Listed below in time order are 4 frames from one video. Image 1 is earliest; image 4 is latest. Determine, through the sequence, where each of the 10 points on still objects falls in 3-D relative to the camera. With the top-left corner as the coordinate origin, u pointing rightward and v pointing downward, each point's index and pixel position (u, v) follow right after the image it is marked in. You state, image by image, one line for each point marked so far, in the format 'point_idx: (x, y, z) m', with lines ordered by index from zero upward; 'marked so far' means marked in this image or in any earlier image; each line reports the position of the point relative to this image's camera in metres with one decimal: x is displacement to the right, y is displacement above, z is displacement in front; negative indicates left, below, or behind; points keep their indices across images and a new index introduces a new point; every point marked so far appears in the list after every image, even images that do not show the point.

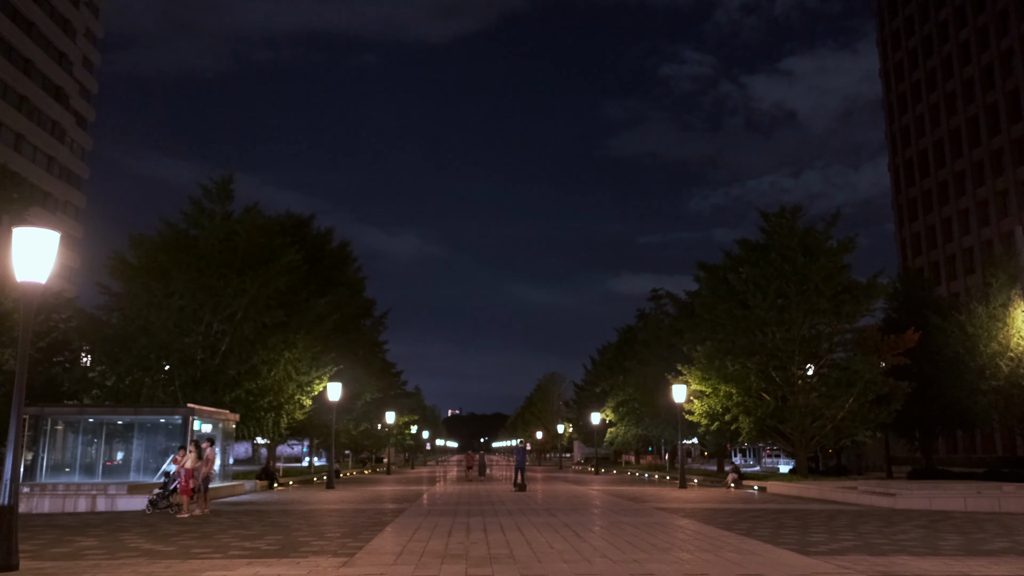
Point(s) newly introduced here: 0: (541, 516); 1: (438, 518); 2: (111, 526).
0: (+0.6, -4.9, +19.3) m
1: (-1.5, -4.6, +18.0) m
2: (-7.6, -4.5, +16.8) m
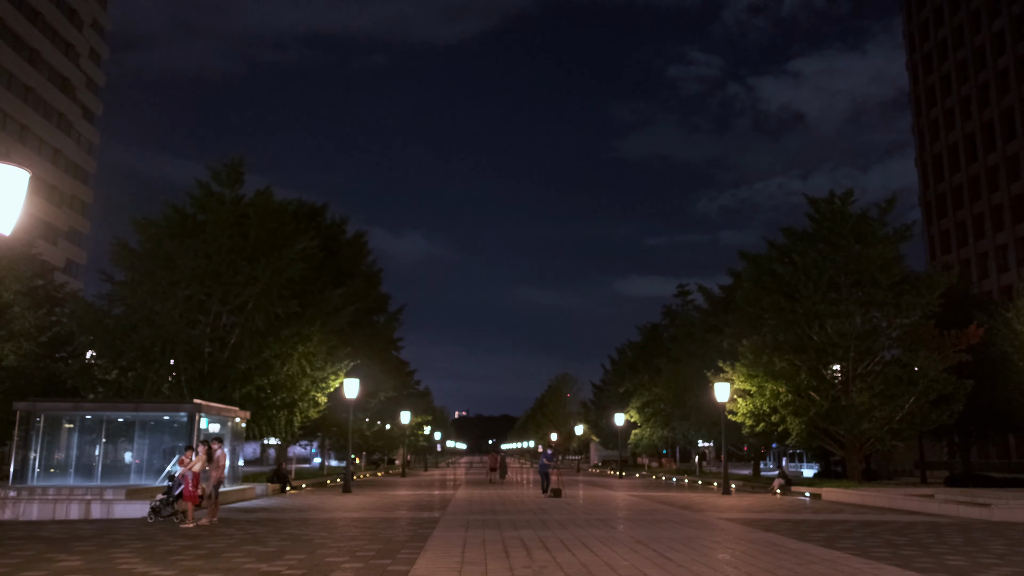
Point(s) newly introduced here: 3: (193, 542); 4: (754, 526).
0: (+1.6, -4.5, +16.8) m
1: (-0.5, -4.2, +15.5) m
2: (-6.6, -4.0, +14.3) m
3: (-5.1, -4.0, +14.2) m
4: (+4.8, -4.7, +17.6) m
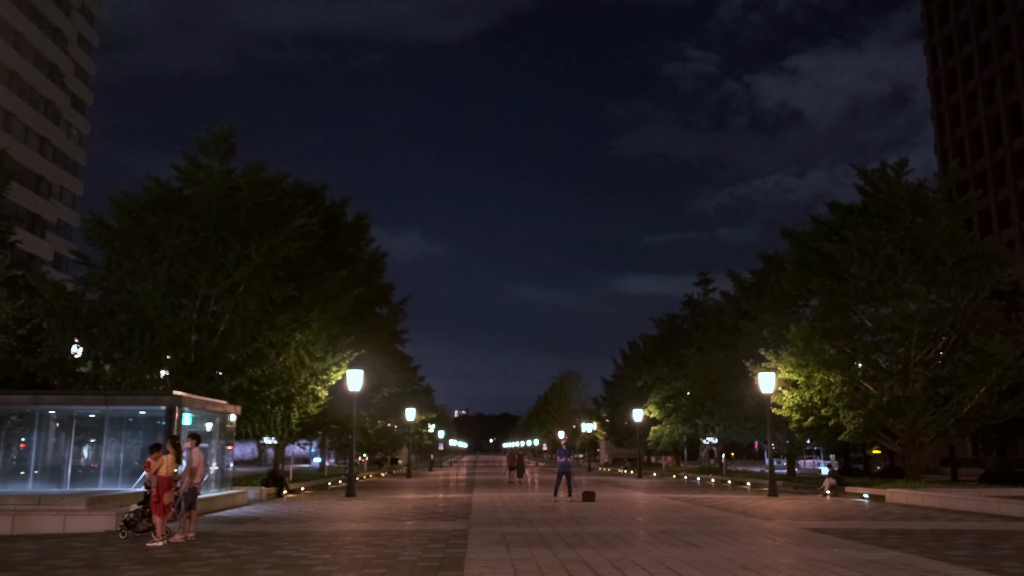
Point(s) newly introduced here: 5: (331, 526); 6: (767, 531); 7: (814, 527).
0: (+2.4, -3.9, +13.5) m
1: (+0.2, -3.6, +12.2) m
2: (-5.8, -3.4, +11.0) m
3: (-4.3, -3.4, +10.9) m
4: (+5.5, -4.0, +14.3) m
5: (-3.4, -4.5, +17.0) m
6: (+4.5, -4.3, +15.9) m
7: (+5.7, -4.5, +16.8) m
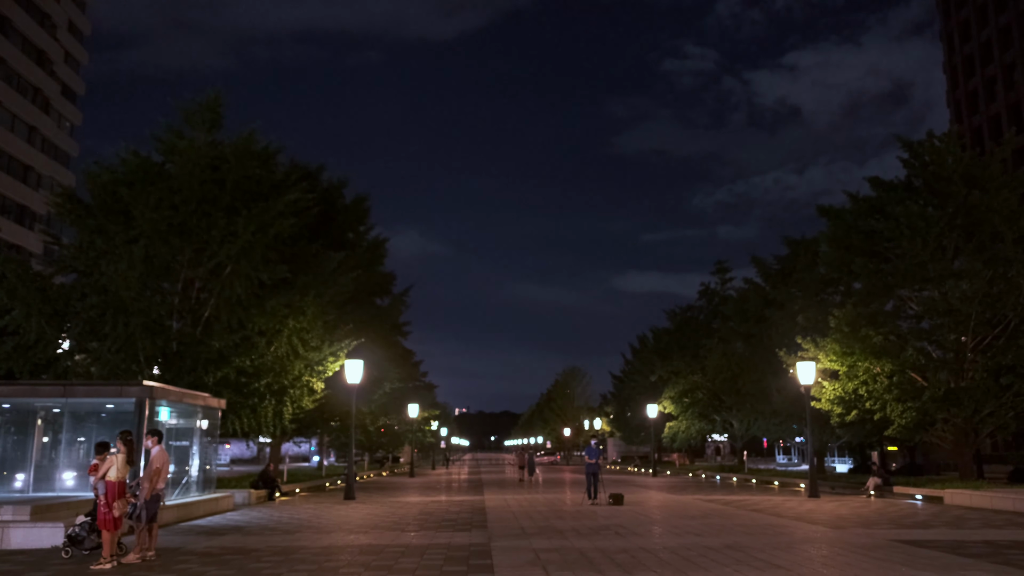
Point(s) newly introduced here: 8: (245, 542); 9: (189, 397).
0: (+2.8, -3.3, +10.8) m
1: (+0.7, -3.1, +9.6) m
2: (-5.4, -2.9, +8.4) m
3: (-3.9, -2.9, +8.2) m
4: (+5.9, -3.5, +11.7) m
5: (-3.0, -4.0, +14.4) m
6: (+5.0, -3.8, +13.2) m
7: (+6.1, -4.0, +14.2) m
8: (-4.2, -4.0, +14.1) m
9: (-7.3, -2.4, +20.0) m
